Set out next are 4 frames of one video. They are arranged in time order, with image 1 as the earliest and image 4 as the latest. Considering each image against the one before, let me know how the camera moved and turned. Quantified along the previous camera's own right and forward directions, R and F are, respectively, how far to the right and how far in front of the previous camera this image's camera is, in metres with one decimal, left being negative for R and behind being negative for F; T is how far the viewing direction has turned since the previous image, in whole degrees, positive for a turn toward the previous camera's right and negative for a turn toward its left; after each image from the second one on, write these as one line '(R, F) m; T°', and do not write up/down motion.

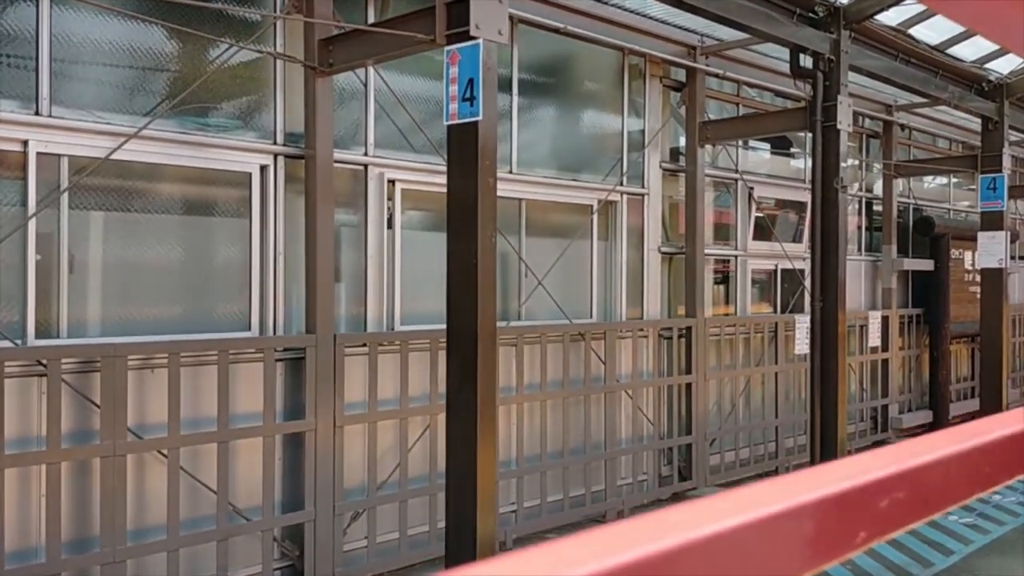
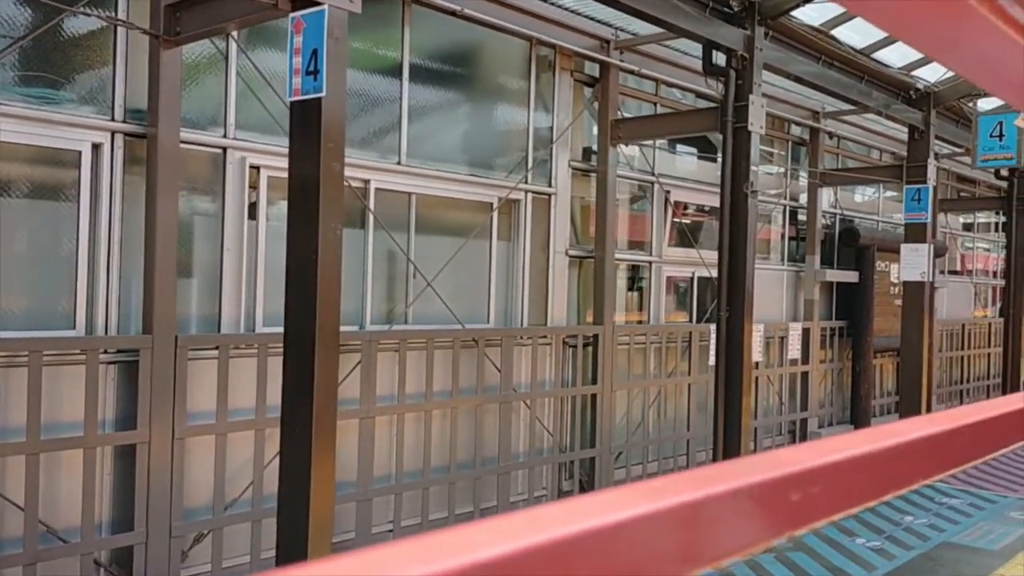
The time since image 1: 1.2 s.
(+0.4, +0.4) m; +3°
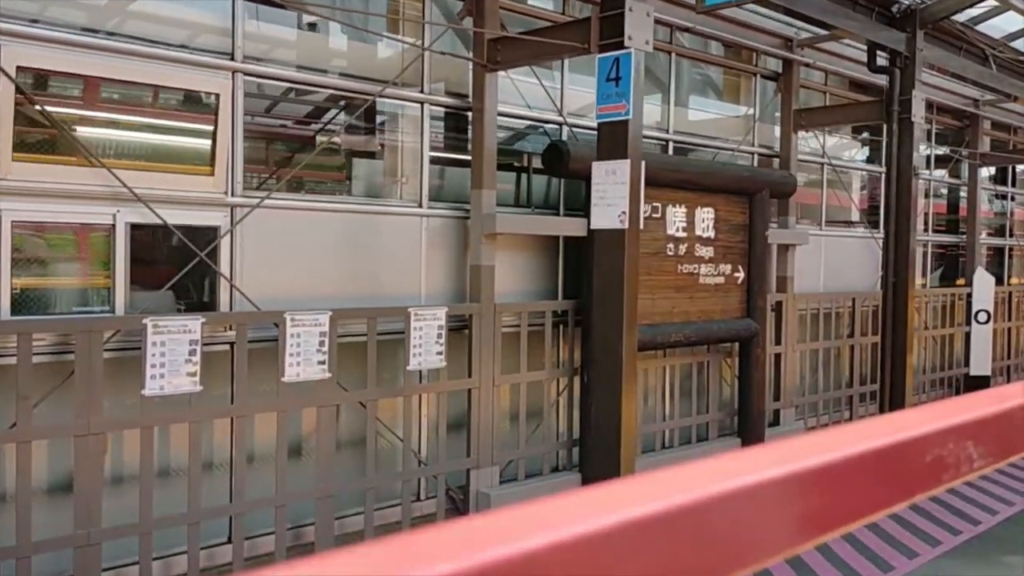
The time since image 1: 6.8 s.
(+3.4, +3.7) m; -3°
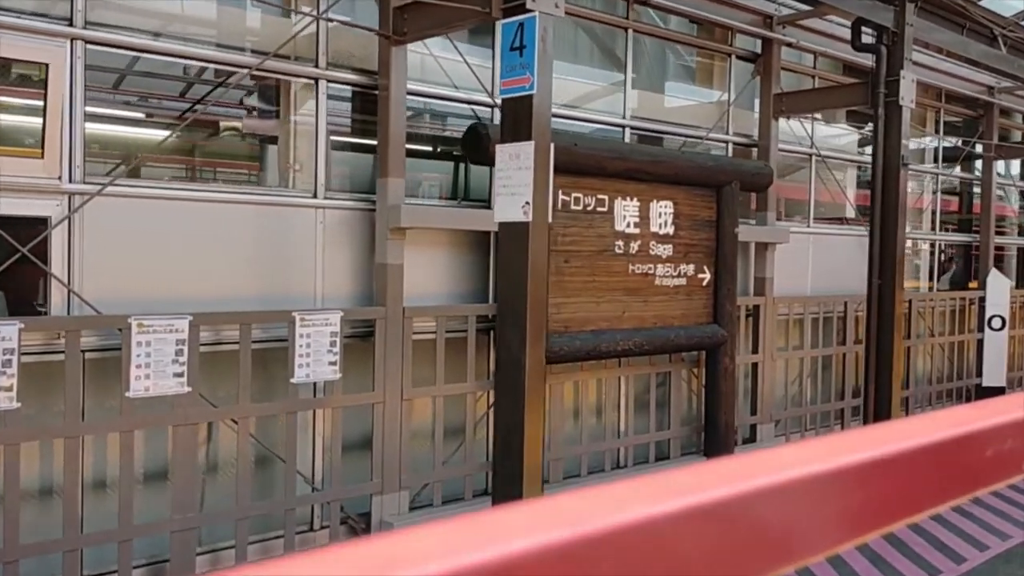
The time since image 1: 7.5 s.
(+0.6, +0.6) m; -2°
